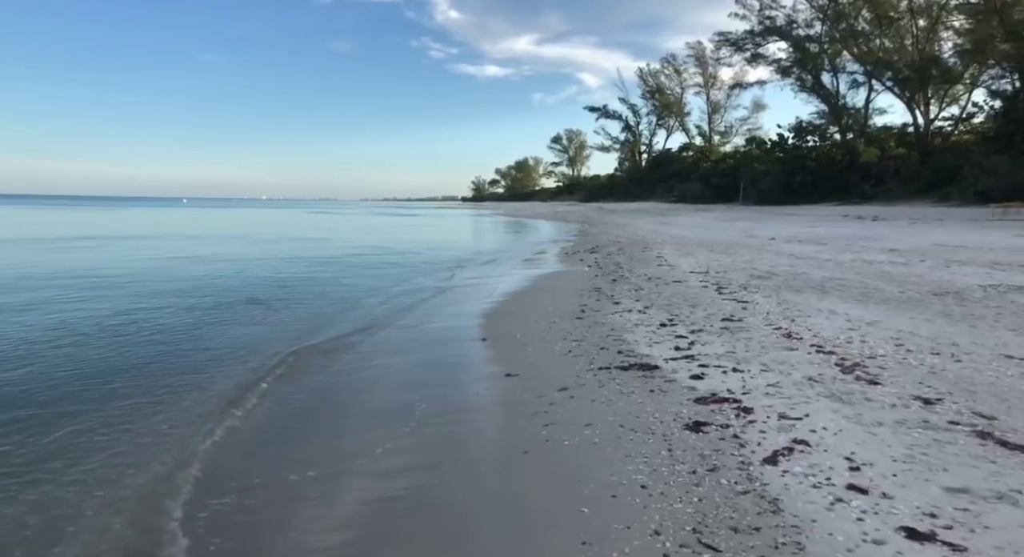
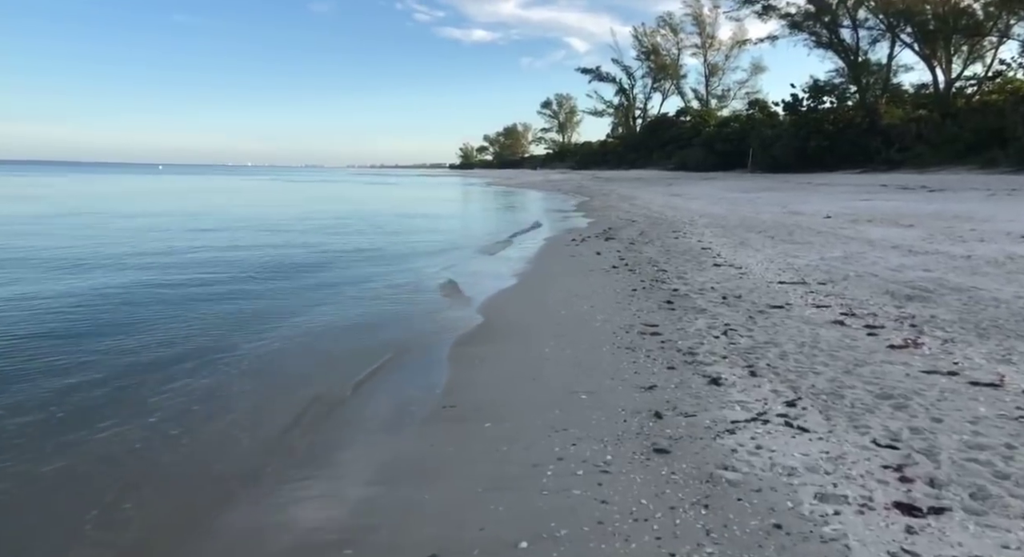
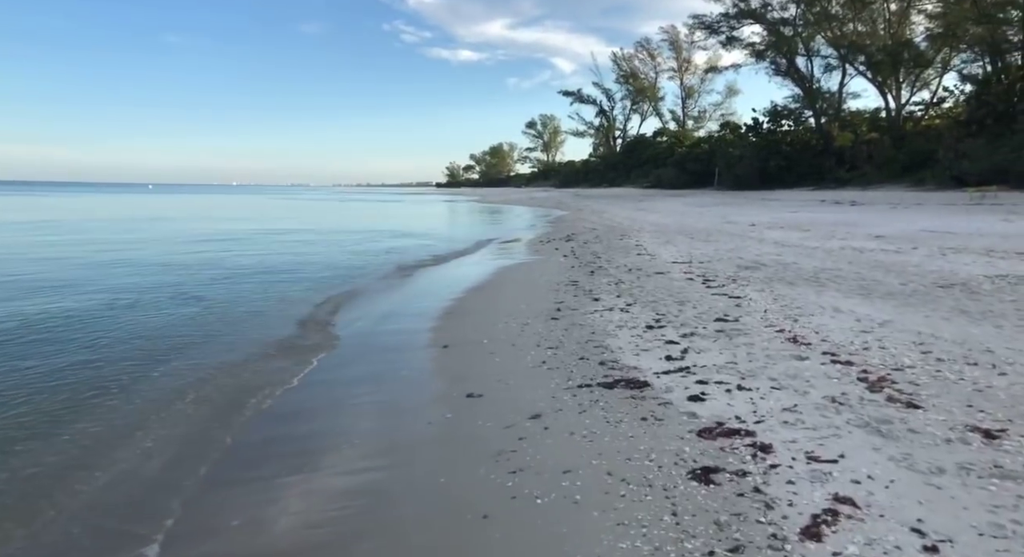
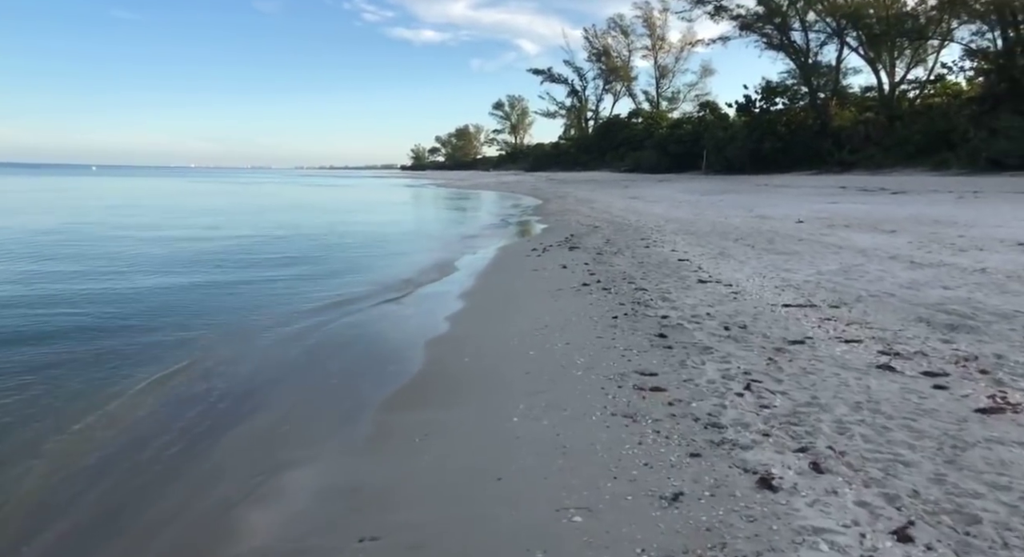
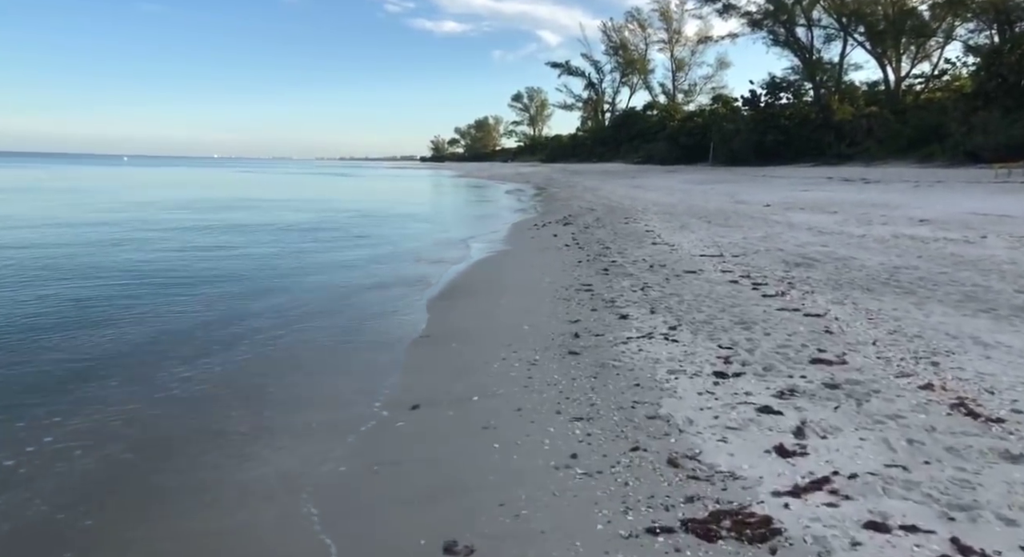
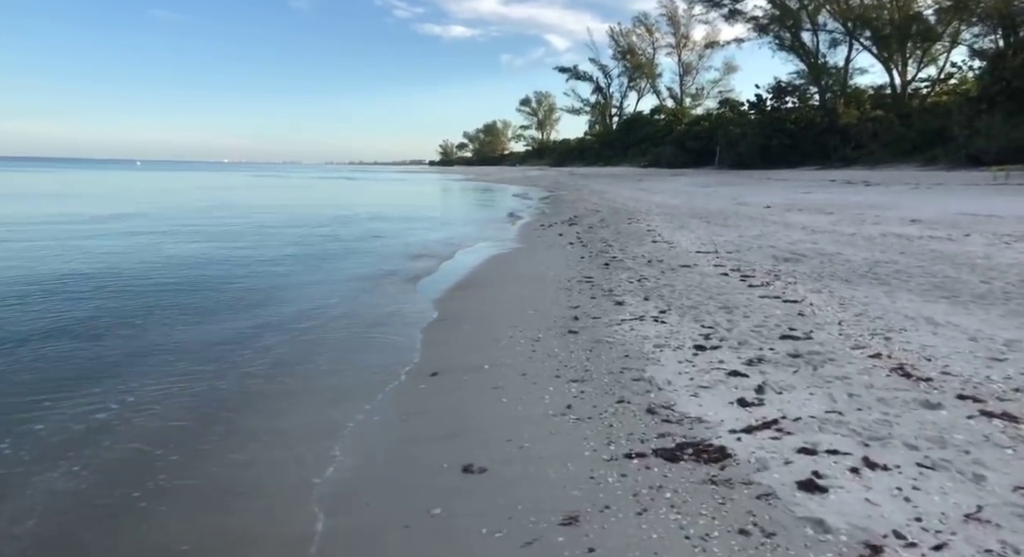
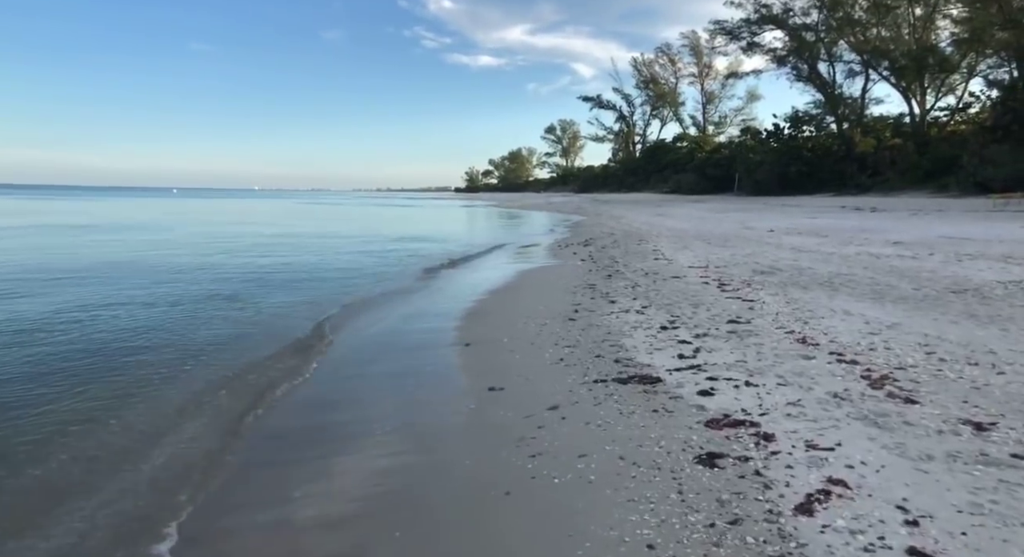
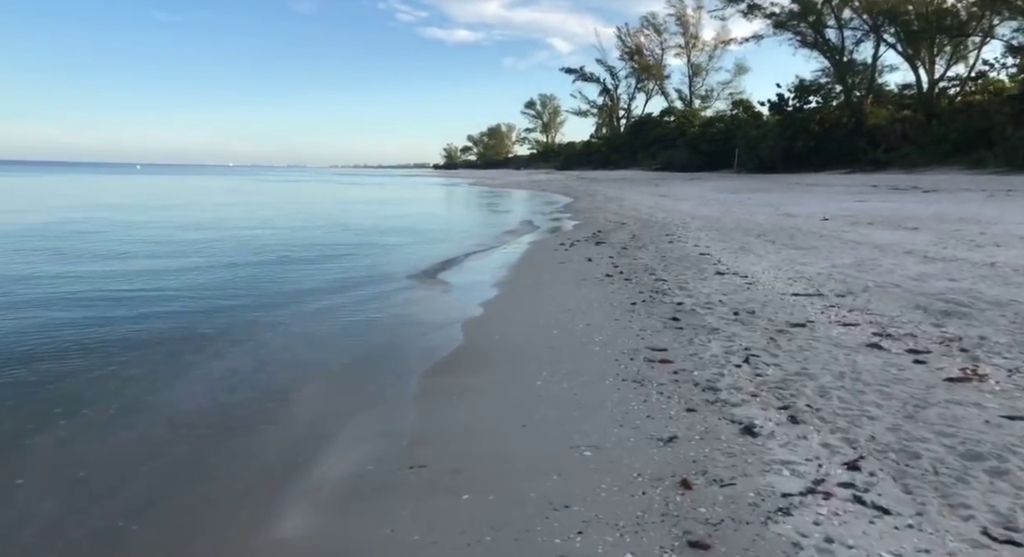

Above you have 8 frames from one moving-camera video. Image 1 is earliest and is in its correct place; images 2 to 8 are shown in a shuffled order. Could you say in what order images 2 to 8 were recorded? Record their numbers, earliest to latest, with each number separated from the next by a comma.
7, 3, 6, 5, 2, 8, 4
